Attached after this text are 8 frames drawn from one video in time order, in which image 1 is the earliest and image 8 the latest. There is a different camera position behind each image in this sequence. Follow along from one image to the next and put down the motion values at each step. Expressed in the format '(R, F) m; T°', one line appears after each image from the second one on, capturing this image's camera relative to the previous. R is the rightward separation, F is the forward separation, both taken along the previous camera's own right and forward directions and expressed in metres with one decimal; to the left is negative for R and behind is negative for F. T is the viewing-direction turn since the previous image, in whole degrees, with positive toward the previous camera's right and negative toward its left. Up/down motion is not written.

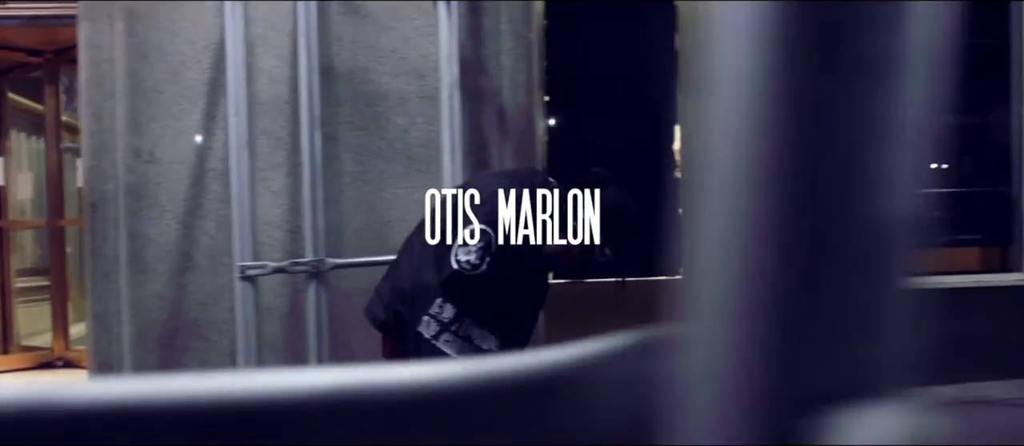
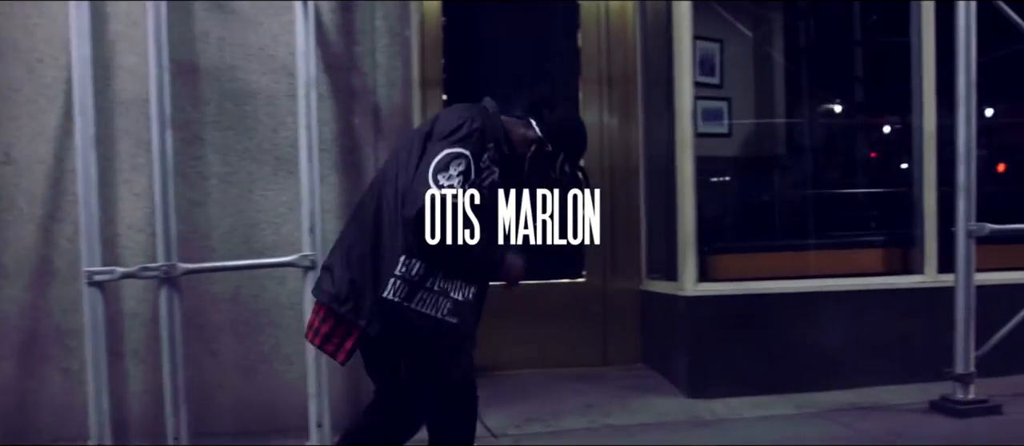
(+0.6, +0.1) m; +1°
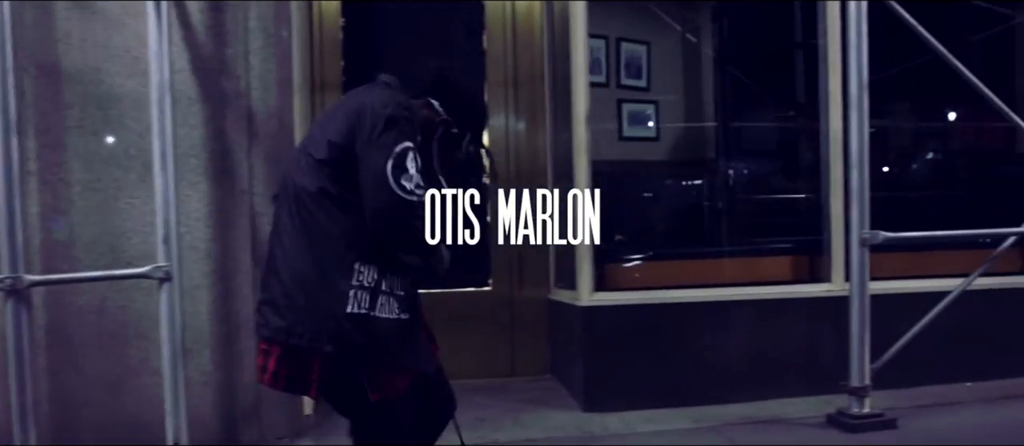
(+0.6, +0.2) m; 0°
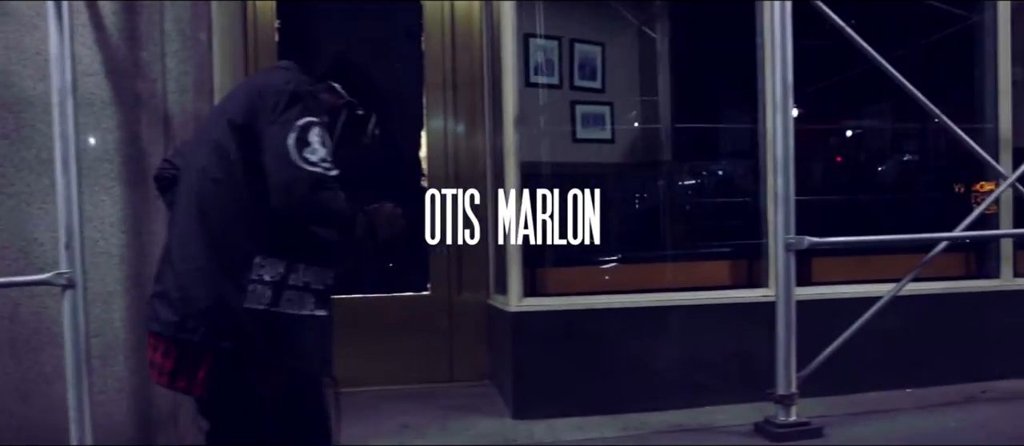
(+0.4, +0.1) m; 0°
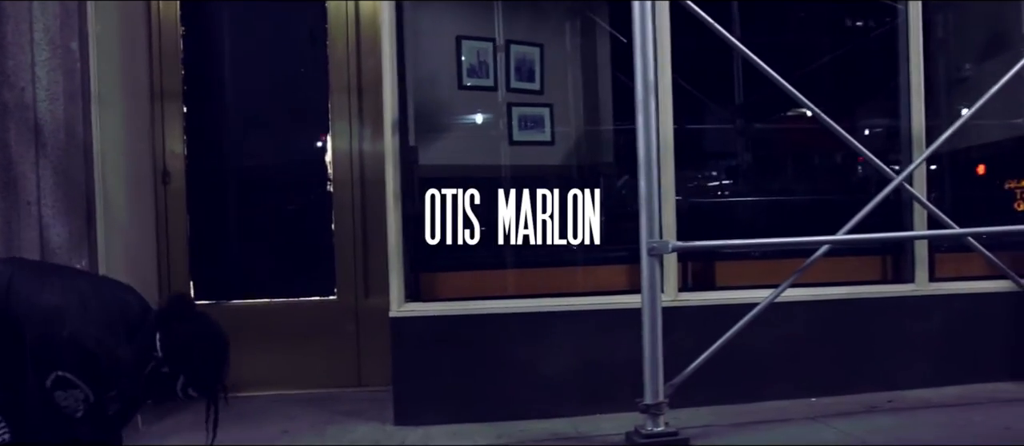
(+1.0, +0.1) m; -3°
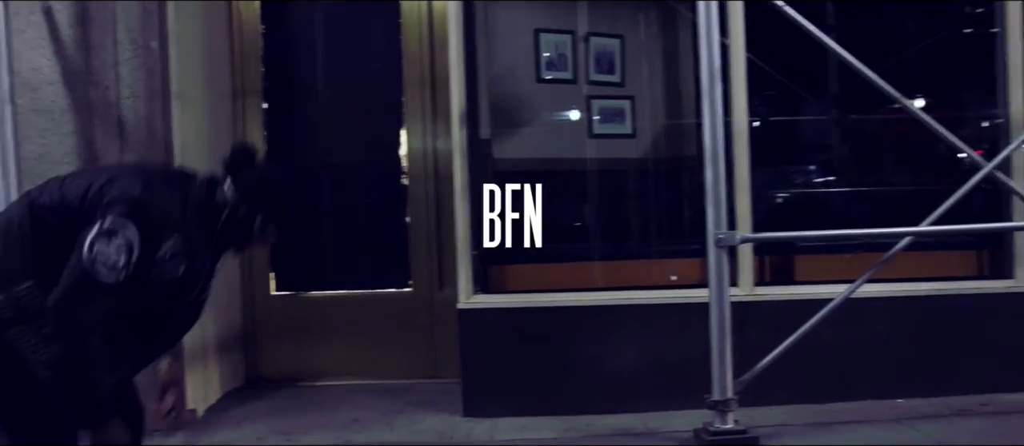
(+0.2, +0.1) m; -6°
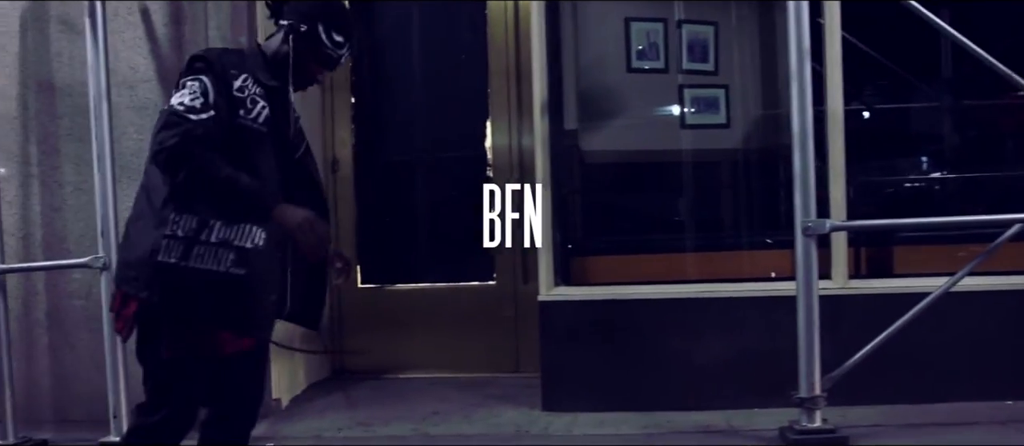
(+0.2, +0.1) m; -7°
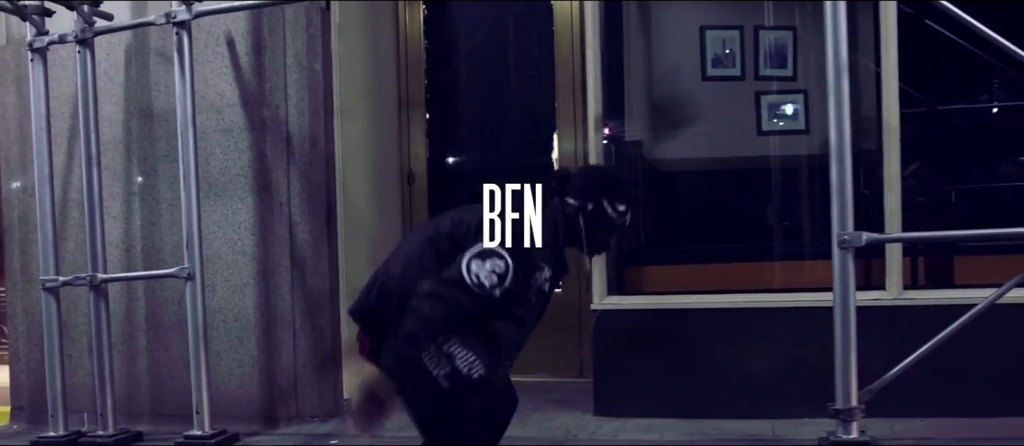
(+0.5, -0.2) m; -8°
